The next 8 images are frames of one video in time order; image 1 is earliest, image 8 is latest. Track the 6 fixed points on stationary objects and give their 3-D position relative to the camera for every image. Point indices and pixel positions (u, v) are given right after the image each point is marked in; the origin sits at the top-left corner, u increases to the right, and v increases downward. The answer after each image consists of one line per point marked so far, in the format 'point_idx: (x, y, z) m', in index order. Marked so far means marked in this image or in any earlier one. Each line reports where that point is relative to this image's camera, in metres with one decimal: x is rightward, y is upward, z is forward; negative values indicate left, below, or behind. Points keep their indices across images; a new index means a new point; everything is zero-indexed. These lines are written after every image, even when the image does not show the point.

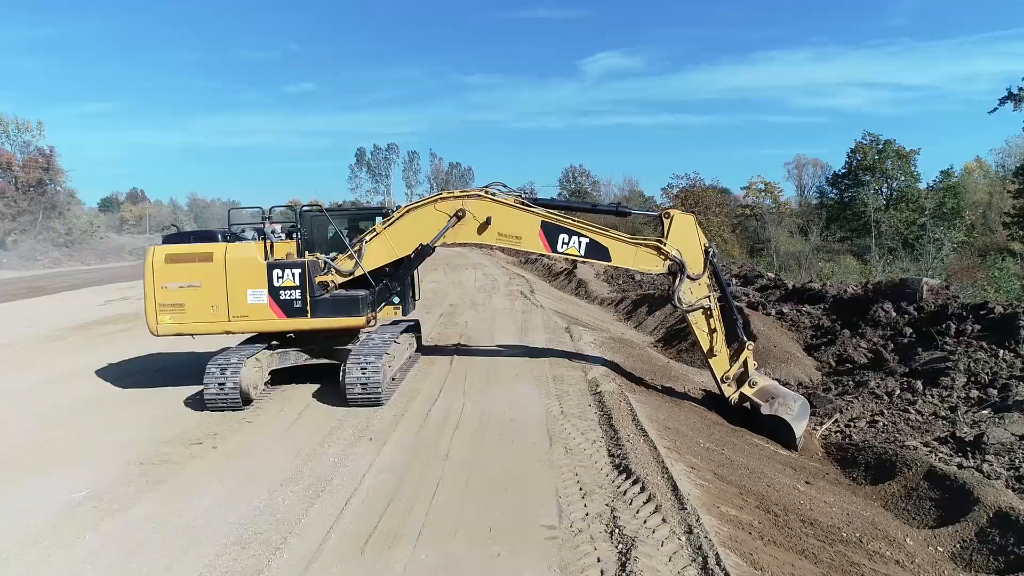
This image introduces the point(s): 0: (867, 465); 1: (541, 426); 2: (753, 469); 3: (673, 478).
0: (+3.7, -1.9, +7.5) m
1: (+0.2, -1.3, +6.5) m
2: (+2.1, -1.6, +6.2) m
3: (+1.1, -1.3, +4.9) m
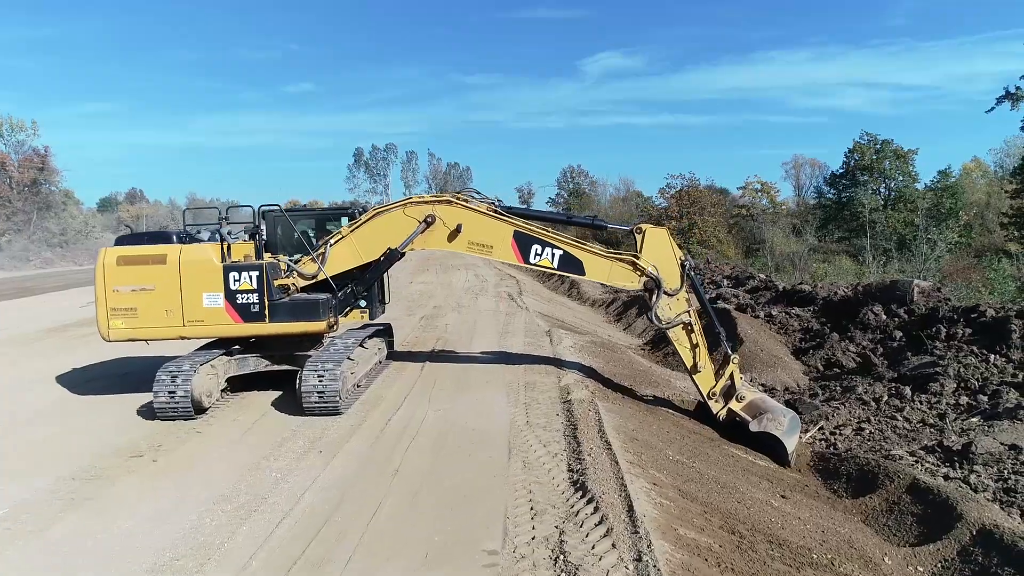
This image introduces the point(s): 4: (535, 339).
0: (+3.4, -1.9, +7.2) m
1: (-0.1, -1.3, +6.2) m
2: (+1.7, -1.6, +5.8) m
3: (+0.7, -1.3, +4.6) m
4: (+0.3, -0.8, +11.6) m
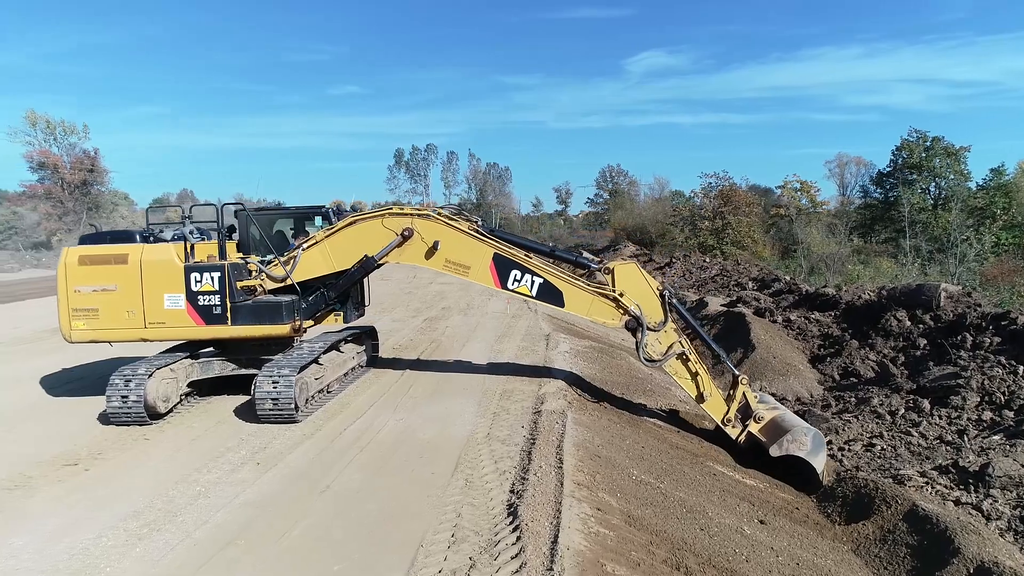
0: (+3.0, -1.9, +6.6) m
1: (-0.5, -1.3, +5.8) m
2: (+1.3, -1.6, +5.3) m
3: (+0.3, -1.4, +4.1) m
4: (+0.3, -0.9, +11.1) m
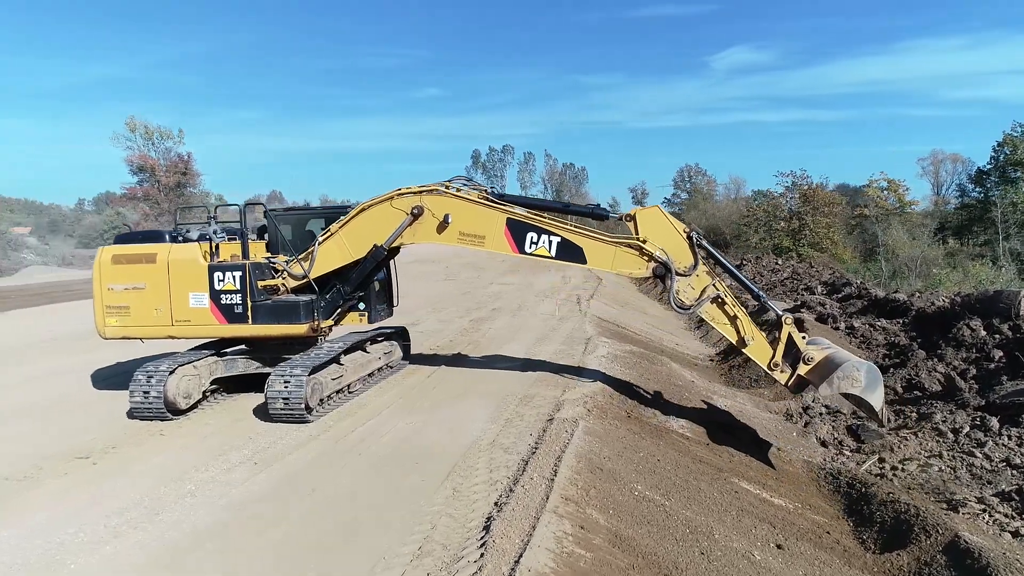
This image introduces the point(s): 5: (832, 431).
0: (+3.1, -2.0, +6.0) m
1: (-0.5, -1.3, +5.6) m
2: (+1.3, -1.7, +5.0) m
3: (+0.1, -1.4, +3.9) m
4: (+0.8, -0.9, +10.8) m
5: (+4.1, -1.8, +9.3) m
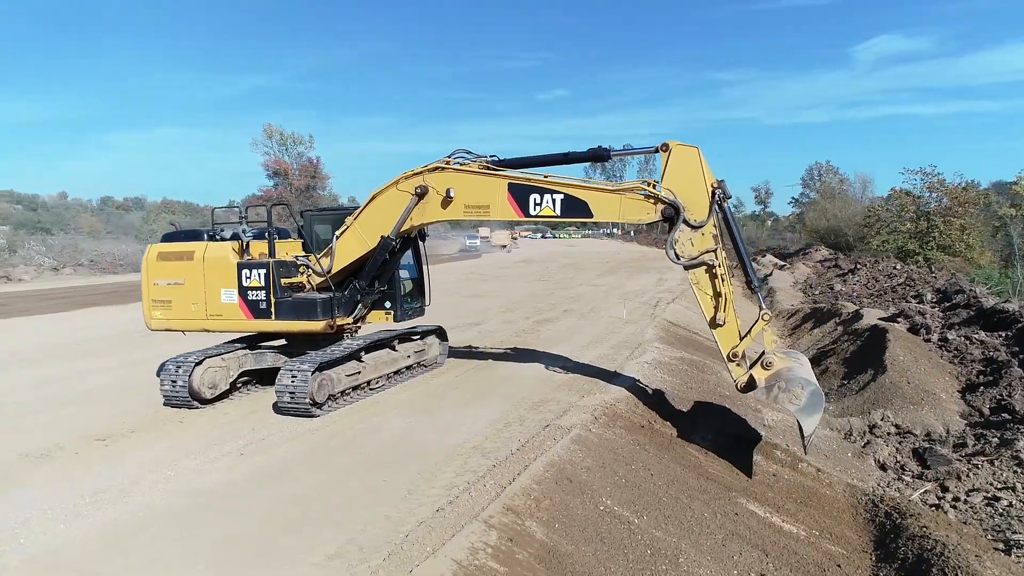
0: (+2.9, -2.1, +5.4) m
1: (-0.6, -1.3, +5.6) m
2: (+0.9, -1.7, +4.7) m
3: (-0.4, -1.4, +3.8) m
4: (+1.5, -0.9, +10.5) m
5: (+4.5, -1.9, +8.4) m
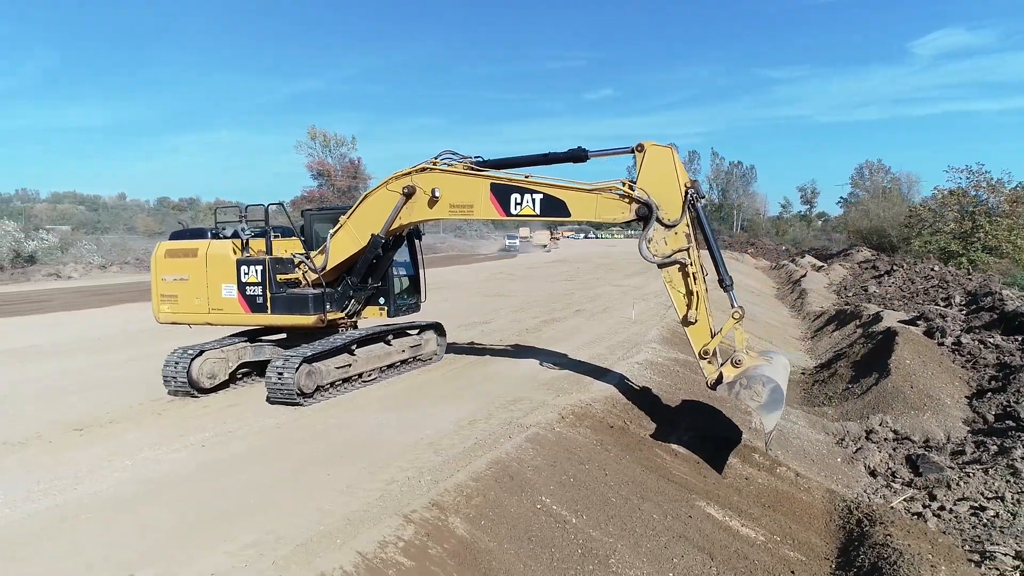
0: (+2.5, -2.1, +5.2) m
1: (-1.0, -1.3, +5.7) m
2: (+0.5, -1.7, +4.6) m
3: (-0.9, -1.4, +3.8) m
4: (+1.5, -0.9, +10.4) m
5: (+4.3, -1.9, +8.2) m
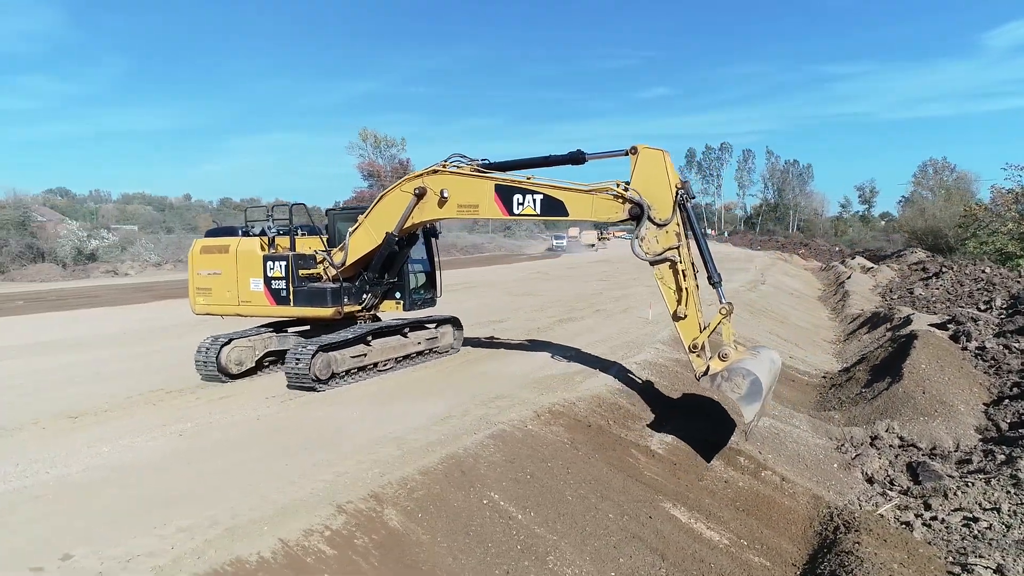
0: (+2.2, -2.1, +5.1) m
1: (-1.3, -1.3, +5.8) m
2: (+0.1, -1.7, +4.6) m
3: (-1.3, -1.3, +4.0) m
4: (+1.5, -0.9, +10.4) m
5: (+4.1, -2.0, +7.9) m
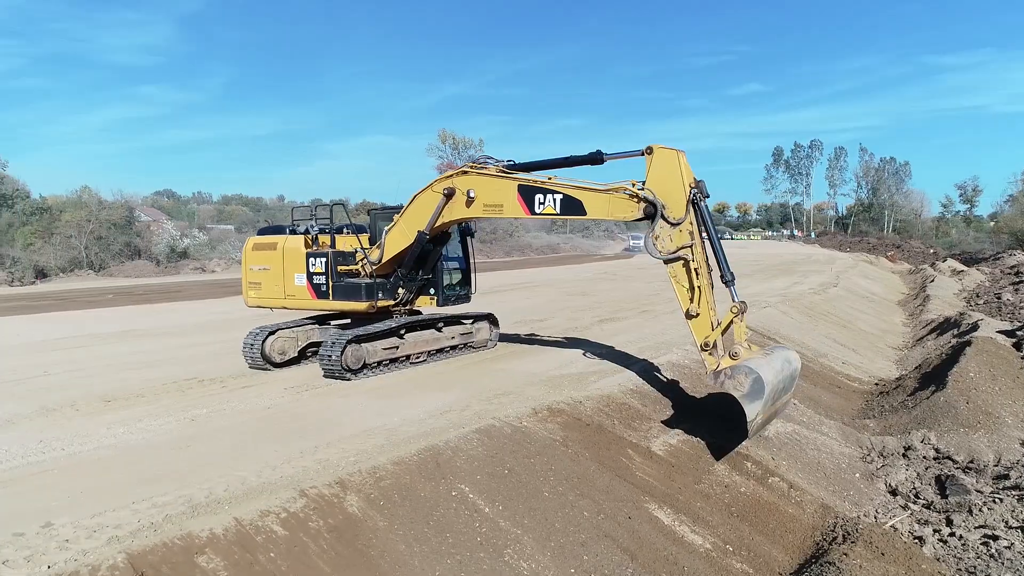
0: (+2.0, -2.1, +4.9) m
1: (-1.5, -1.3, +6.0) m
2: (-0.2, -1.6, +4.7) m
3: (-1.7, -1.3, +4.2) m
4: (+1.9, -0.9, +10.2) m
5: (+4.2, -2.0, +7.5) m
